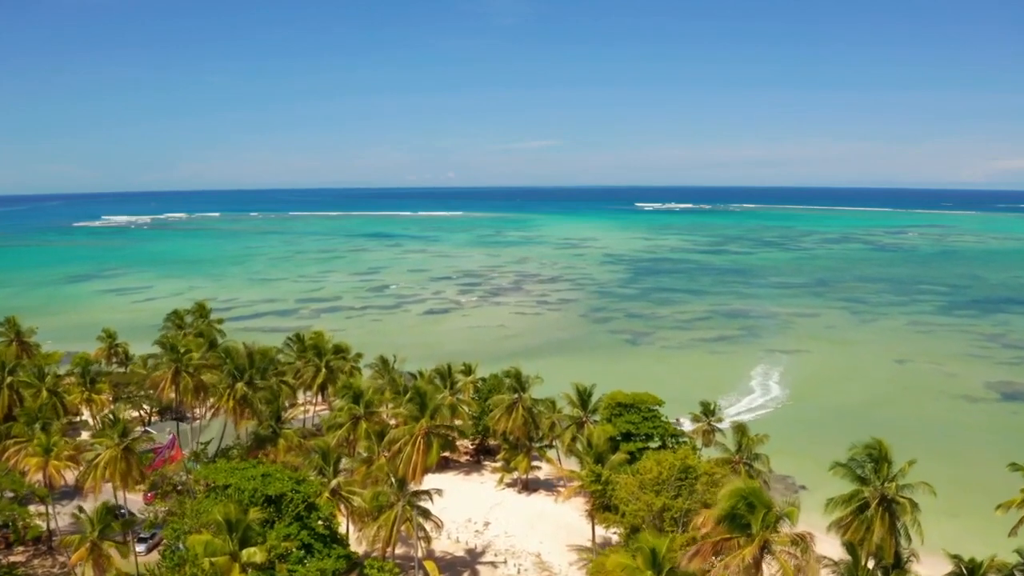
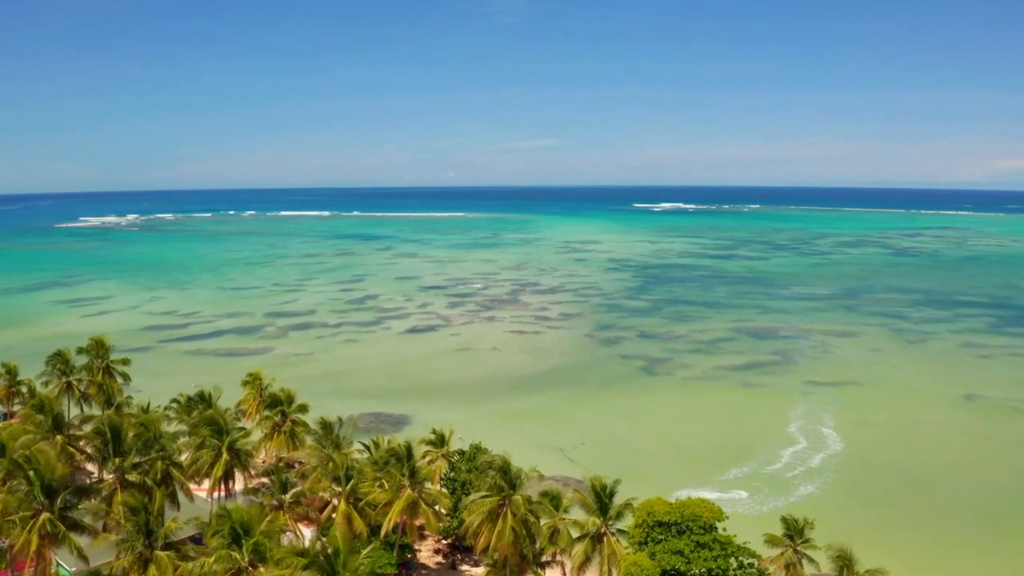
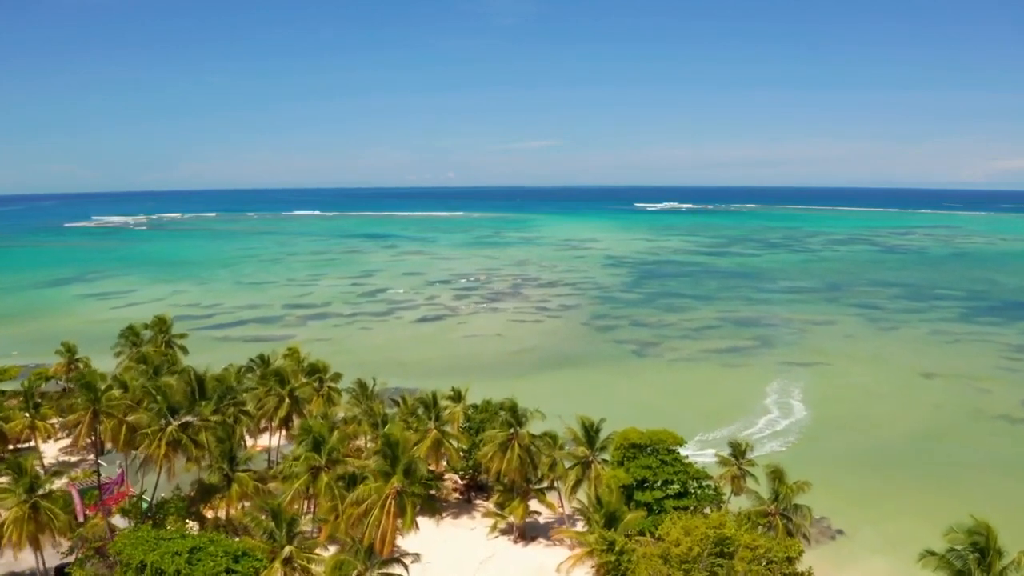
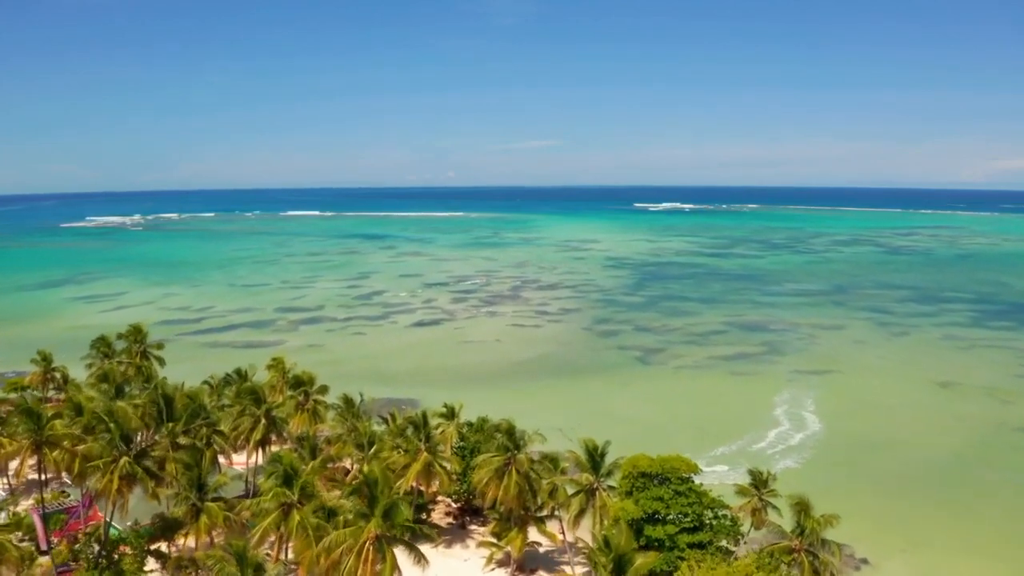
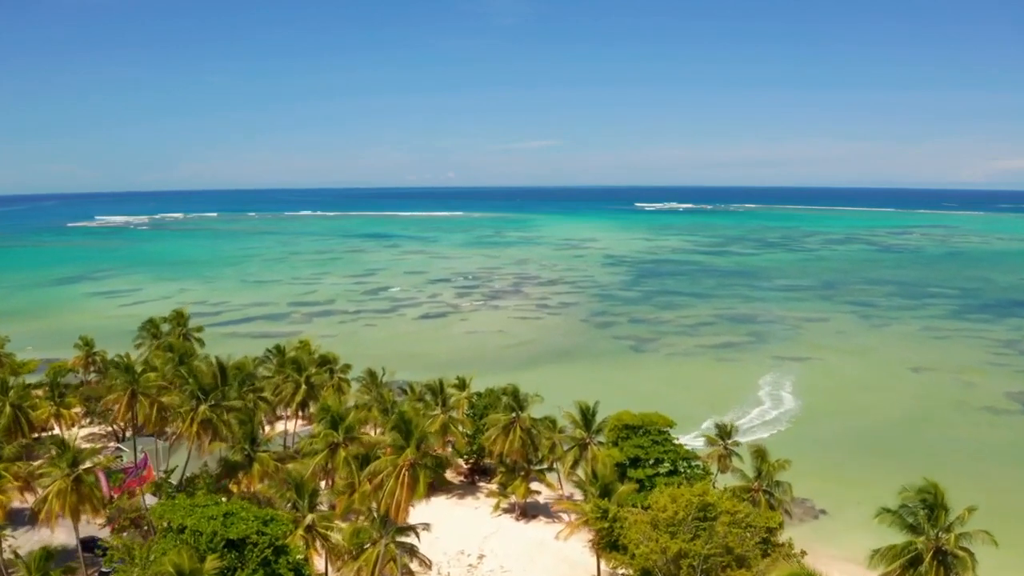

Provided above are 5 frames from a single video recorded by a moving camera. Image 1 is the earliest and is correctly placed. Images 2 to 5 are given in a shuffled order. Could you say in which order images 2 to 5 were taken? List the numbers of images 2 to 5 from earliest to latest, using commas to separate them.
5, 3, 4, 2
